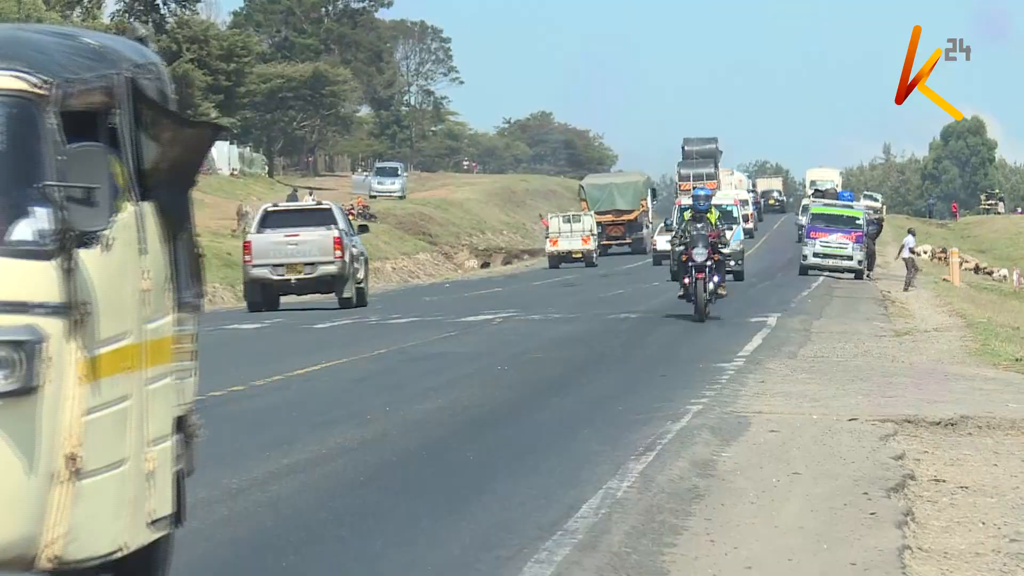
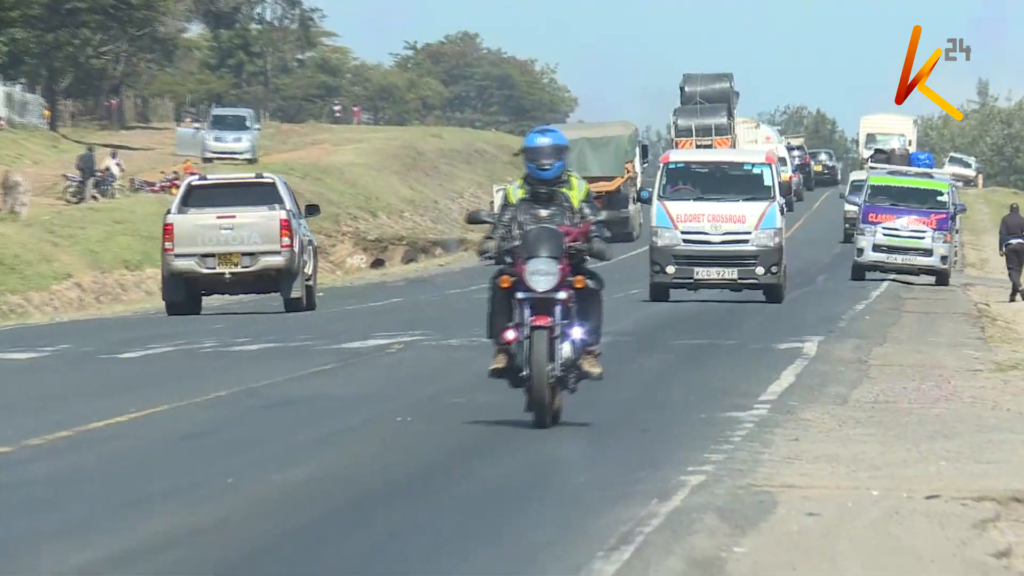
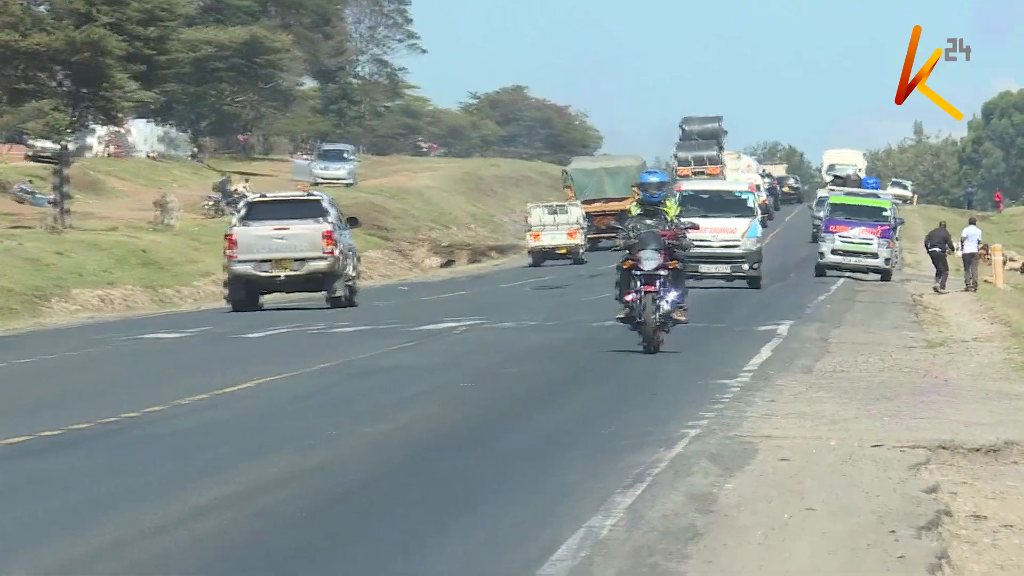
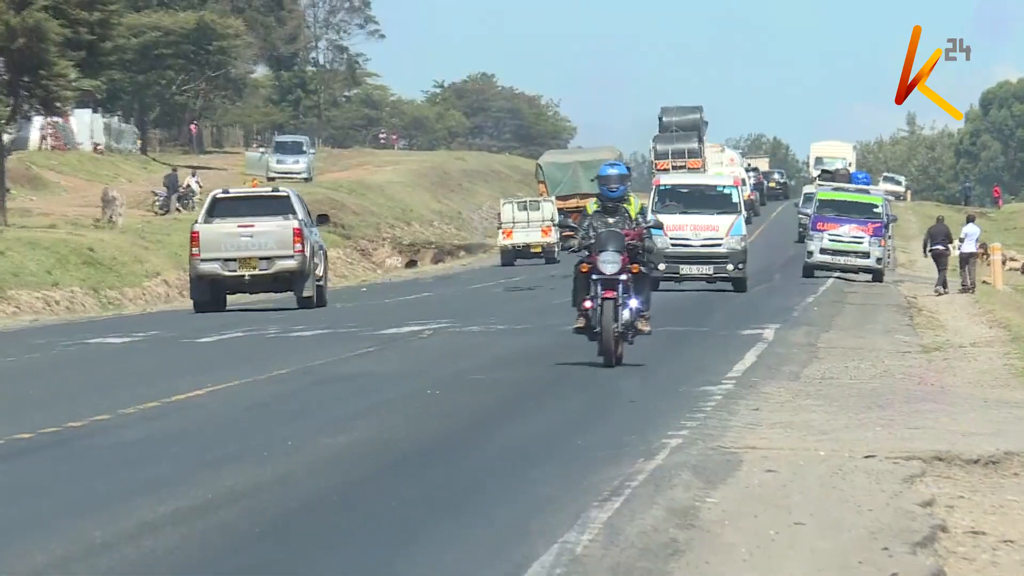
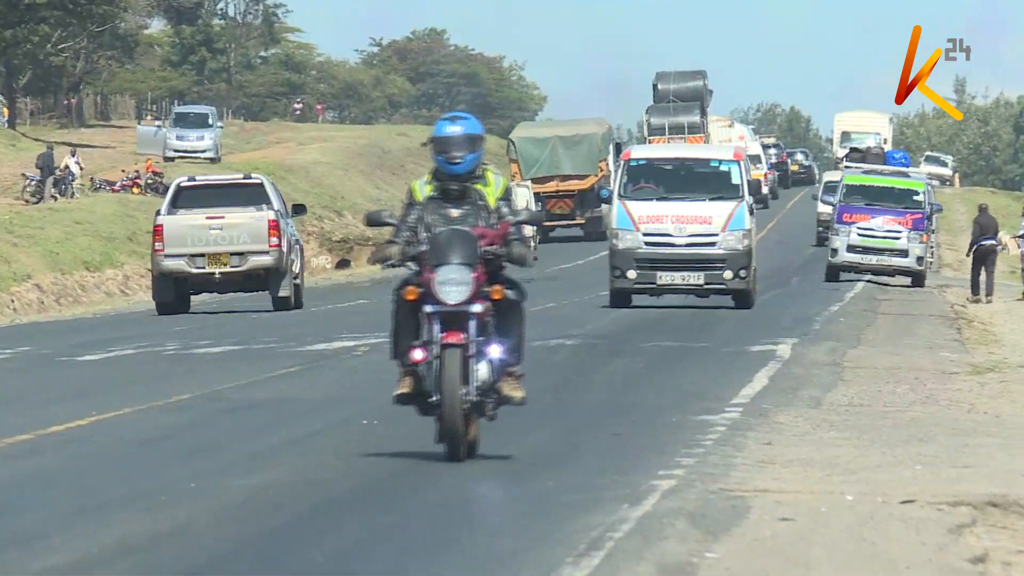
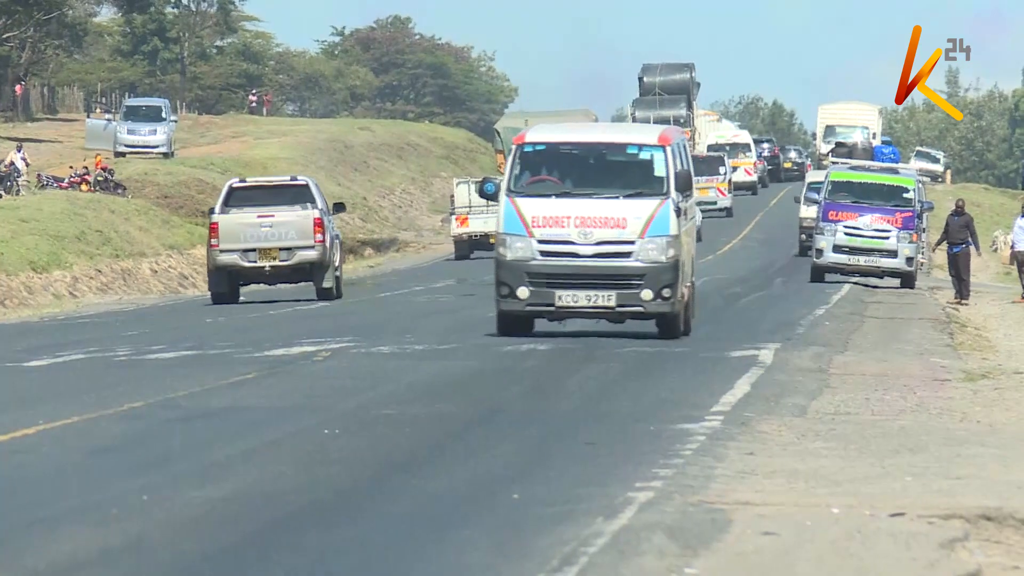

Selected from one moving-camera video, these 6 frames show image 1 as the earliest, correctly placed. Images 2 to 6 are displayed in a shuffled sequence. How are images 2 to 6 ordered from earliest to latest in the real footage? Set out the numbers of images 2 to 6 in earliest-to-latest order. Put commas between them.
3, 4, 2, 5, 6
